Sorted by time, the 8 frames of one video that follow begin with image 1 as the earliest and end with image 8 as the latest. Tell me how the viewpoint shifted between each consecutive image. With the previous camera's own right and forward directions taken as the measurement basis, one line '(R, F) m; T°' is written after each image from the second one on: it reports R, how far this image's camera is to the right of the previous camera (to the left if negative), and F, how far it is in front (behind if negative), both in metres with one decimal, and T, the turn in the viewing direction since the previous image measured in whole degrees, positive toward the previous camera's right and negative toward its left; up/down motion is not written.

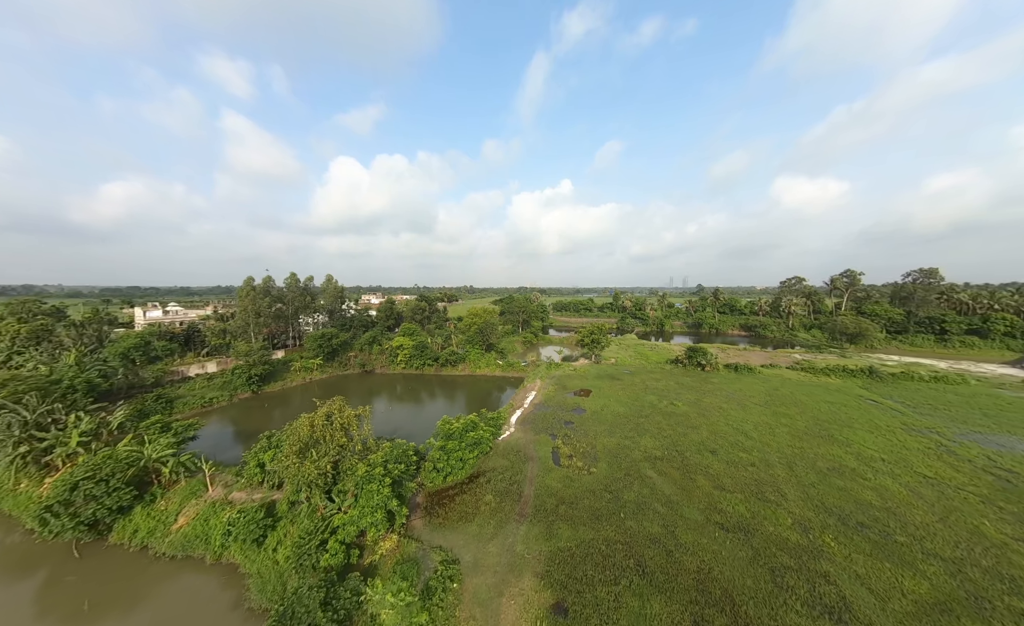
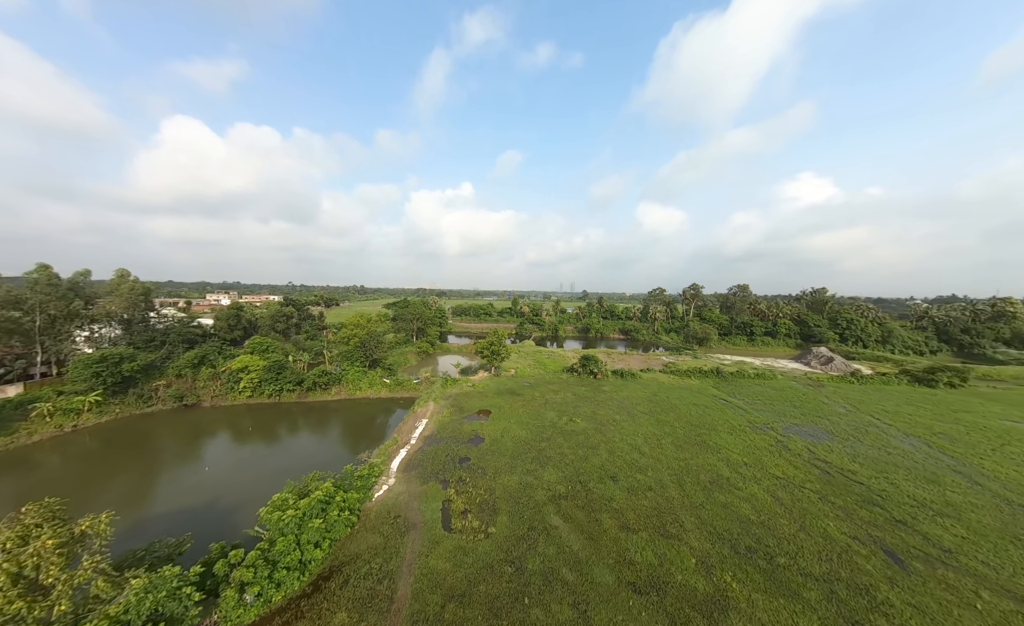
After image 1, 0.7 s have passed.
(+0.4, +1.5) m; +17°
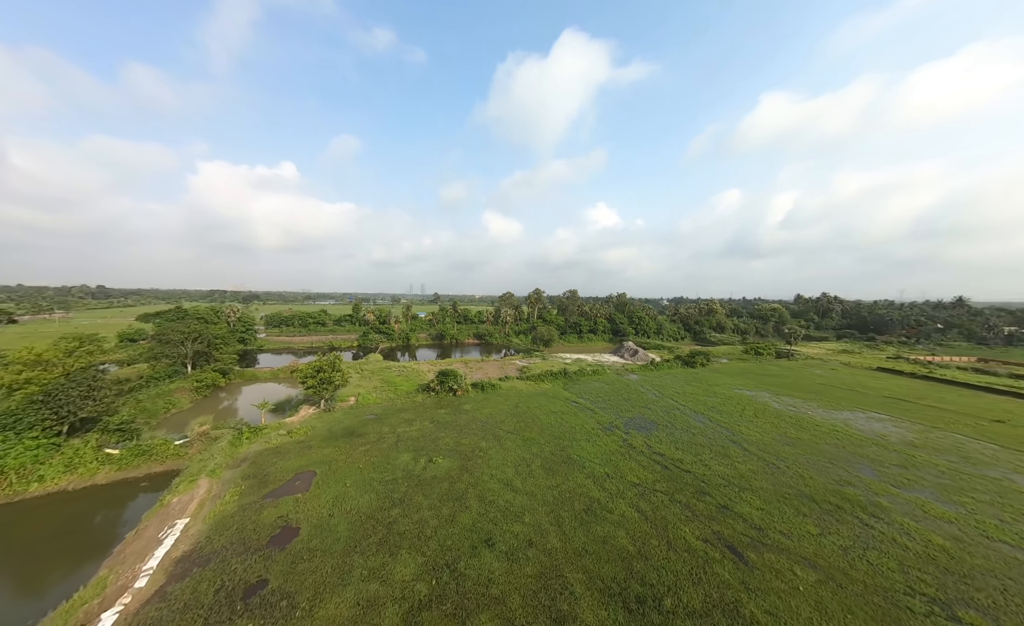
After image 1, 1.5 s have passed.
(+0.3, +2.2) m; +25°
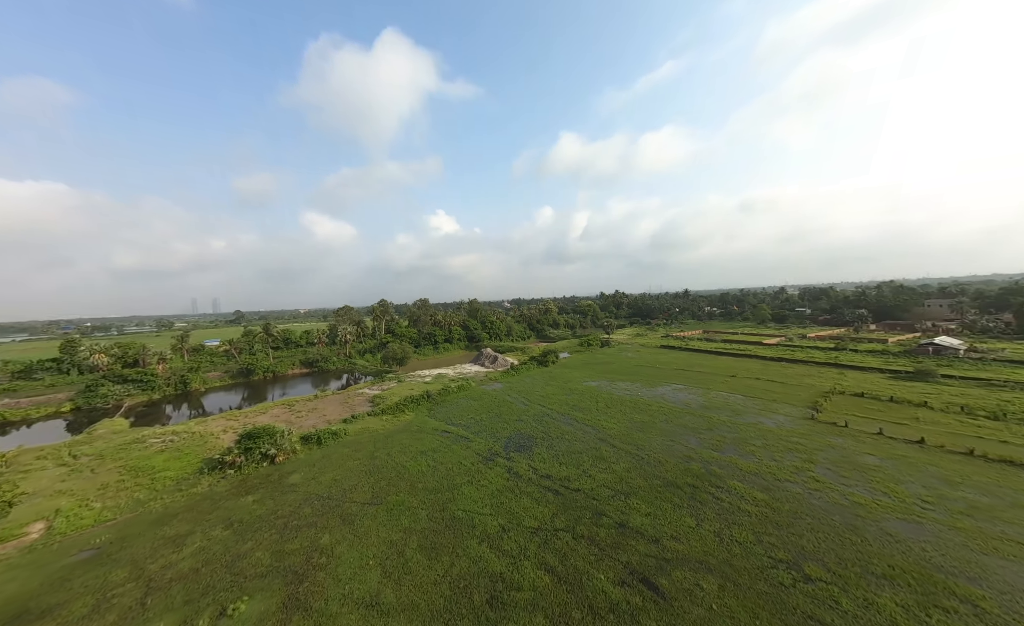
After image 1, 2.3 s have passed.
(-0.1, +2.4) m; +26°
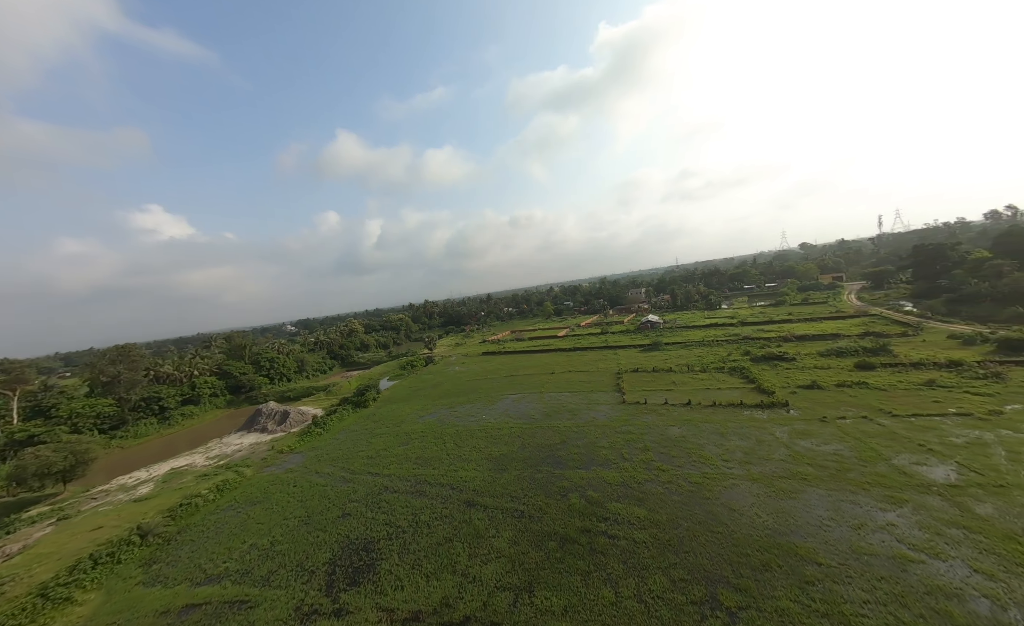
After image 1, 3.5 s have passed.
(-0.2, +3.8) m; +33°
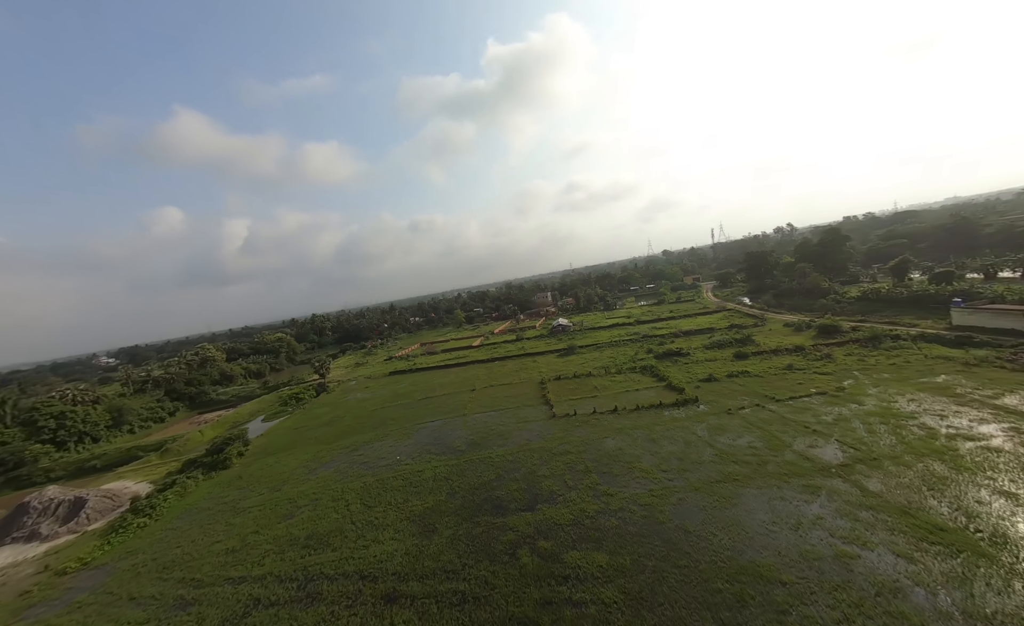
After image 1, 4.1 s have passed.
(-0.5, +2.2) m; +16°
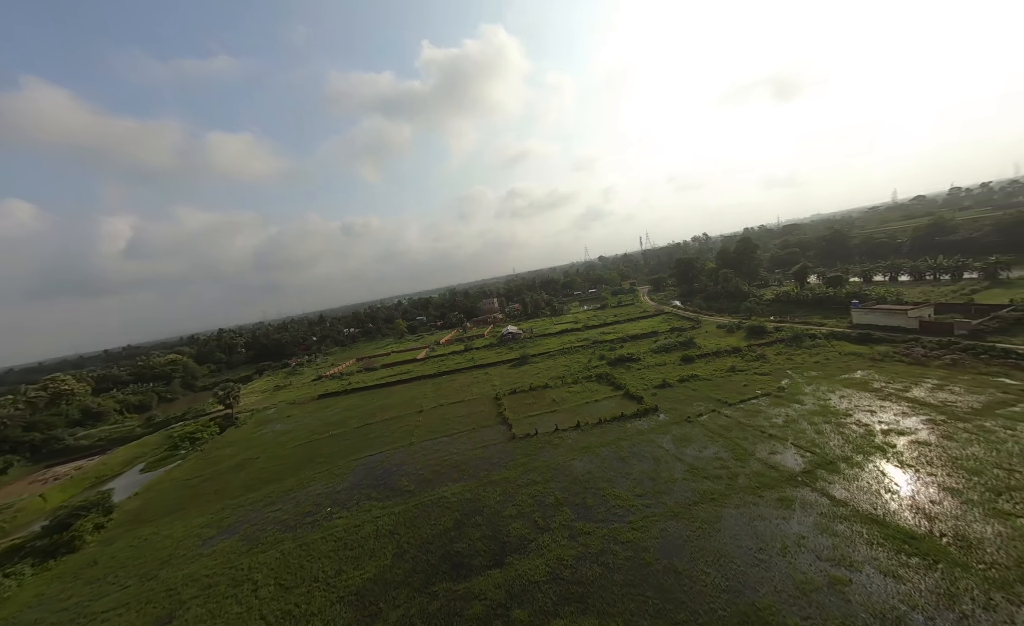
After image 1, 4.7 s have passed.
(-0.5, +1.7) m; +10°
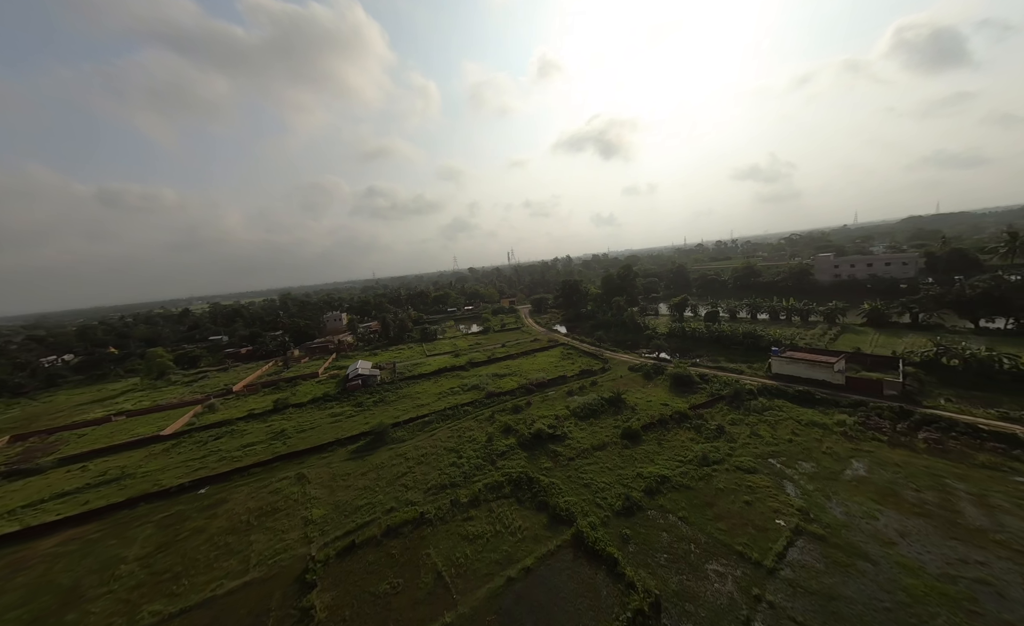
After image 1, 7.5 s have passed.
(+0.6, +11.2) m; +23°
